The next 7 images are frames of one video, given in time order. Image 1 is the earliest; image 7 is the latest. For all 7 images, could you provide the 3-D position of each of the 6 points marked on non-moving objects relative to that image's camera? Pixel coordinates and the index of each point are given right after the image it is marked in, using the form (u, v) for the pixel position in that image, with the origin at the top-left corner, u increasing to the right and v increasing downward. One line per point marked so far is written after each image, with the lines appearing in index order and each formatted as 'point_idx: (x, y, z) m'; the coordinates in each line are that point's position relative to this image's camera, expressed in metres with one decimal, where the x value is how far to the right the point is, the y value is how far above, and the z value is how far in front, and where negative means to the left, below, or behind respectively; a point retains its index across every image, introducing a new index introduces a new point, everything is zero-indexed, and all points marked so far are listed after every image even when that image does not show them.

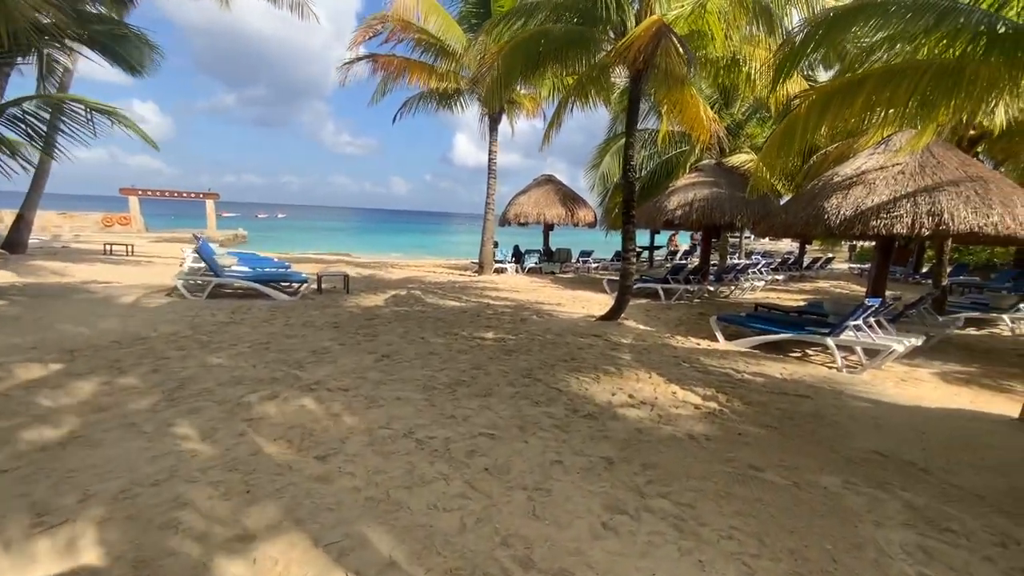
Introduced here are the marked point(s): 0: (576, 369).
0: (+0.7, -0.9, +5.0) m
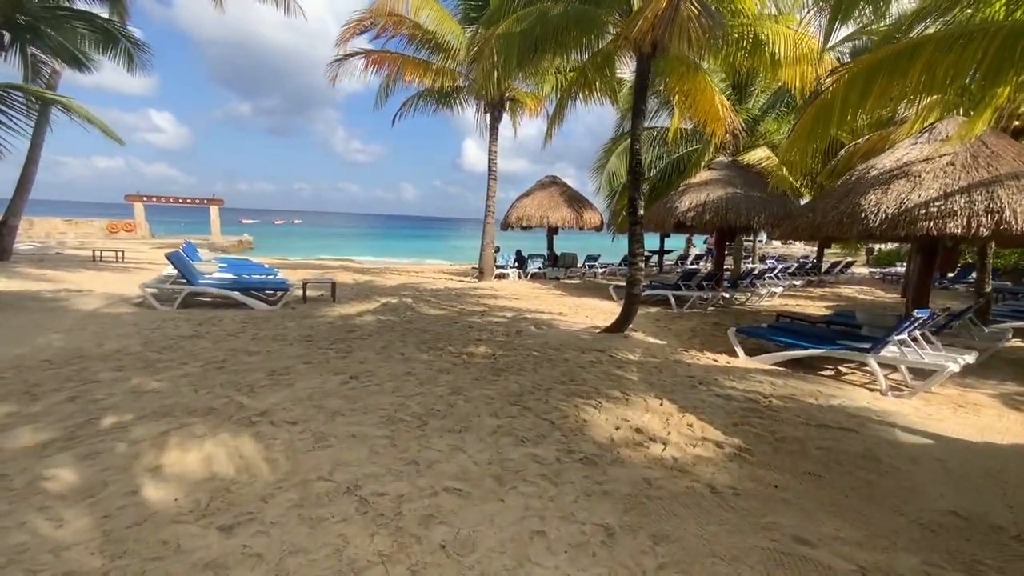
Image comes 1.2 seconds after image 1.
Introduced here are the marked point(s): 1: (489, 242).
0: (+0.6, -1.0, +4.3) m
1: (-0.7, +1.4, +13.5) m
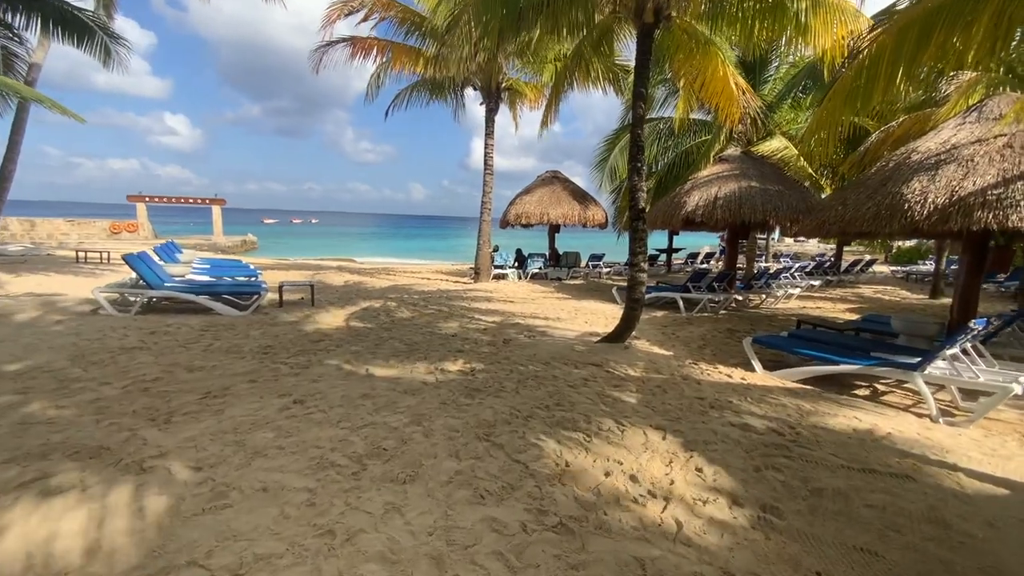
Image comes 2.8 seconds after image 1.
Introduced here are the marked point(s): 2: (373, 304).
0: (+0.4, -1.1, +3.5) m
1: (-0.8, +1.4, +12.7) m
2: (-2.6, -0.3, +8.5) m
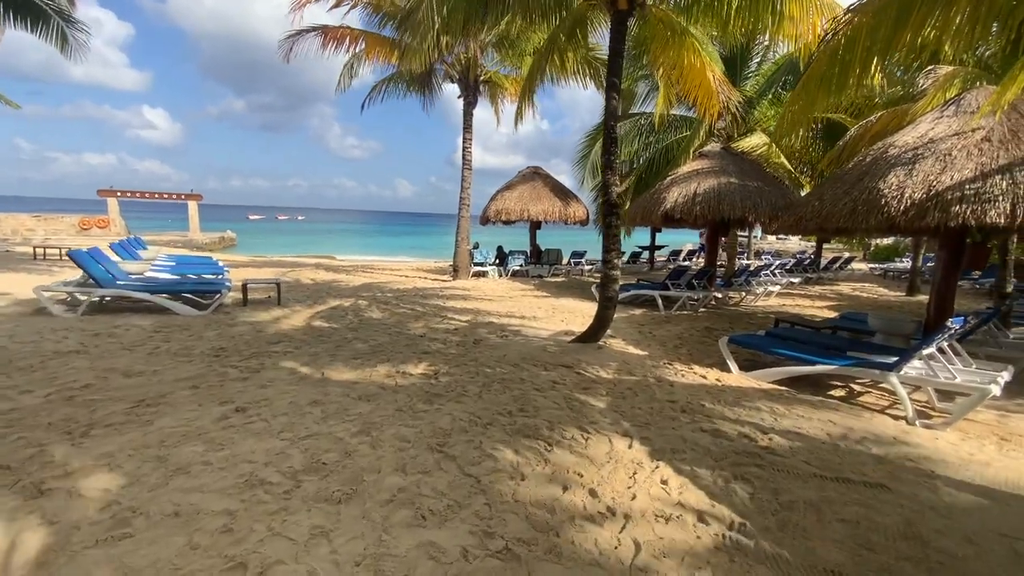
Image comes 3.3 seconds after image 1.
0: (0.0, -1.1, +3.3) m
1: (-1.3, +1.4, +12.5) m
2: (-3.1, -0.3, +8.2) m
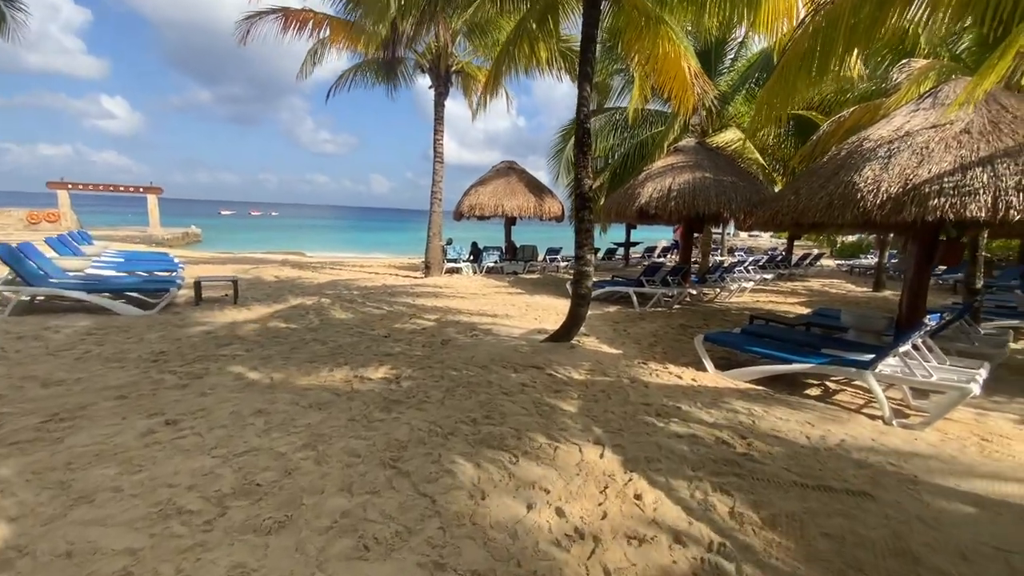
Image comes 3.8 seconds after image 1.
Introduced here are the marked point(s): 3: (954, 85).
0: (-0.2, -1.1, +3.0) m
1: (-2.0, +1.5, +12.1) m
2: (-3.6, -0.2, +7.8) m
3: (+4.7, +2.2, +4.8) m
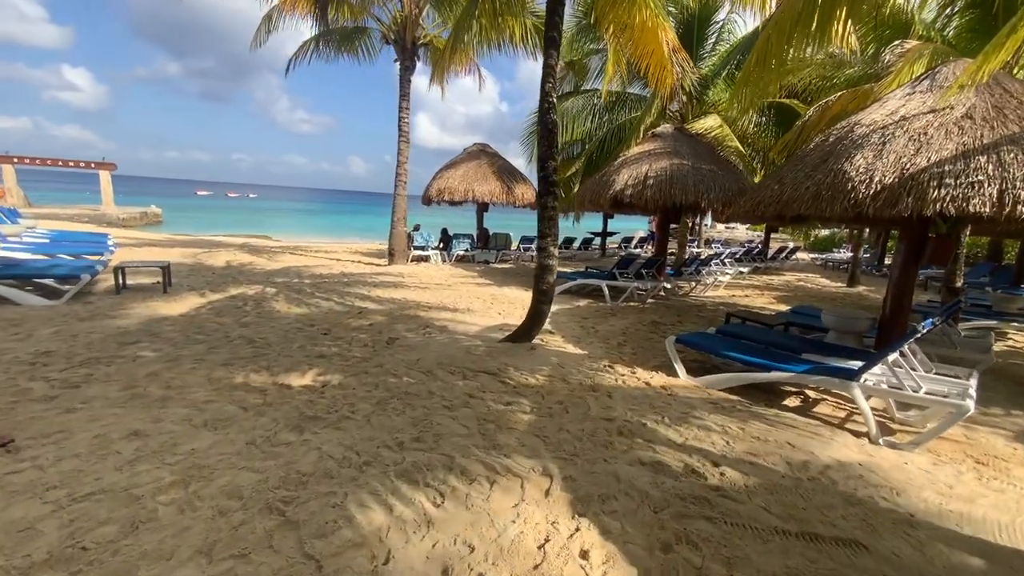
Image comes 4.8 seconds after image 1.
0: (-0.6, -1.1, +2.5) m
1: (-2.8, +1.8, +11.4) m
2: (-4.2, 0.0, +7.0) m
3: (+4.3, +2.1, +4.4) m
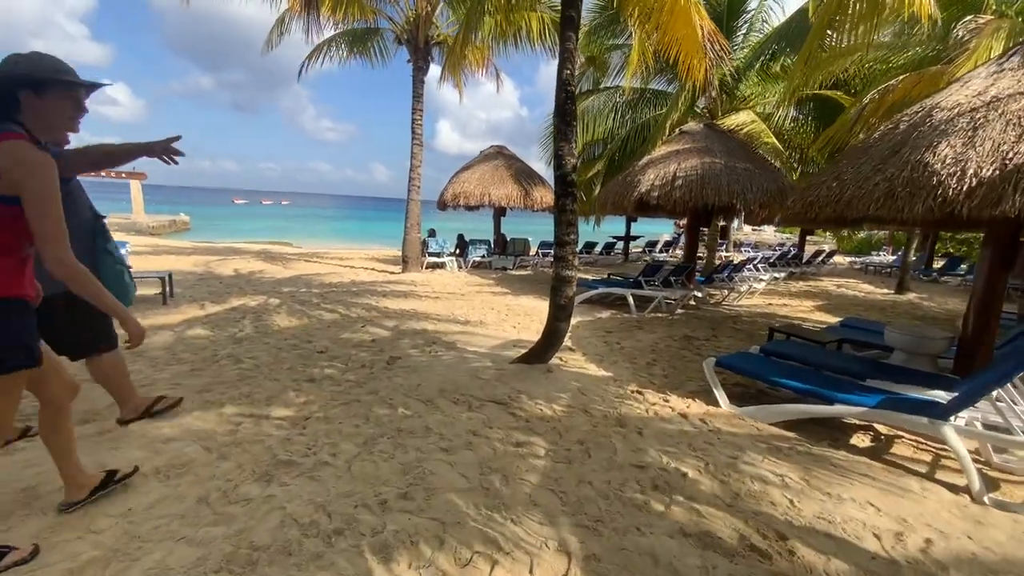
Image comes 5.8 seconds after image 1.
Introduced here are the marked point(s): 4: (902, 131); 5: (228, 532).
0: (-0.6, -1.2, +1.9) m
1: (-2.4, +1.6, +11.0) m
2: (-3.9, -0.2, +6.7) m
3: (+4.4, +2.0, +3.6) m
4: (+3.2, +1.3, +3.7) m
5: (-1.3, -1.1, +2.1) m
